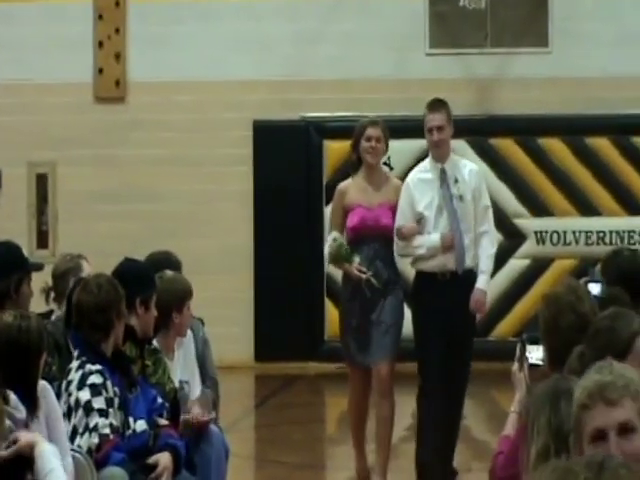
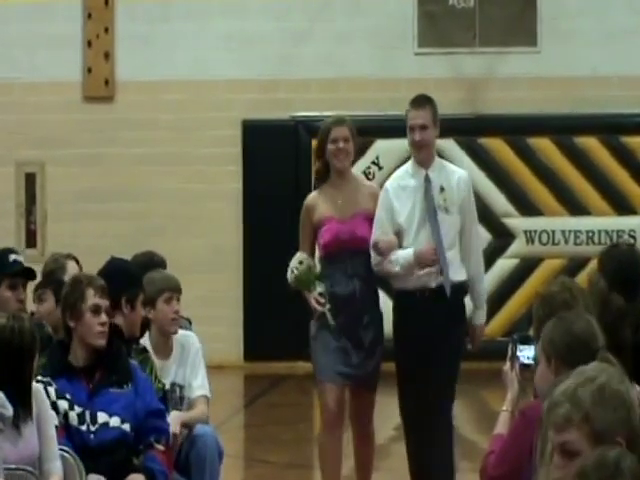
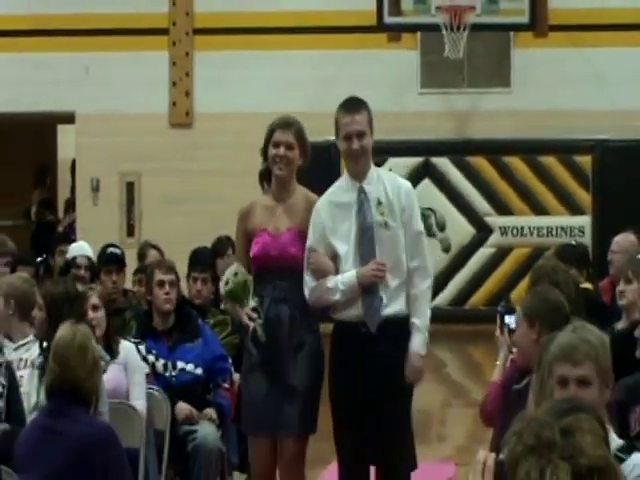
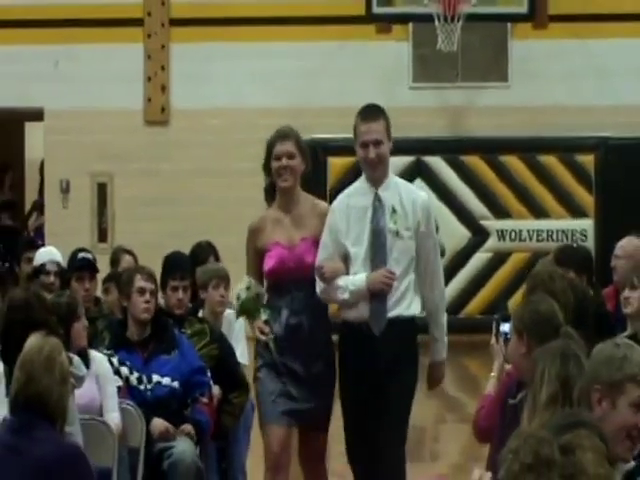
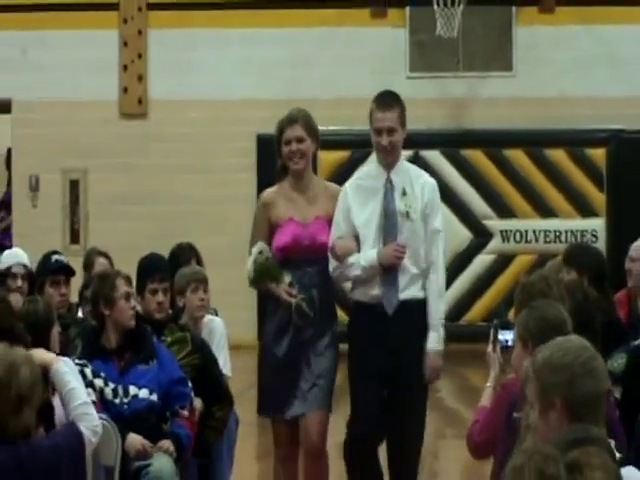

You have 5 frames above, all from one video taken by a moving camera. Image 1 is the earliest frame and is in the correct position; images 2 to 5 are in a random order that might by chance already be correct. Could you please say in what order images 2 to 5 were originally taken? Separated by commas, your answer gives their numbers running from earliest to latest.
2, 5, 4, 3
